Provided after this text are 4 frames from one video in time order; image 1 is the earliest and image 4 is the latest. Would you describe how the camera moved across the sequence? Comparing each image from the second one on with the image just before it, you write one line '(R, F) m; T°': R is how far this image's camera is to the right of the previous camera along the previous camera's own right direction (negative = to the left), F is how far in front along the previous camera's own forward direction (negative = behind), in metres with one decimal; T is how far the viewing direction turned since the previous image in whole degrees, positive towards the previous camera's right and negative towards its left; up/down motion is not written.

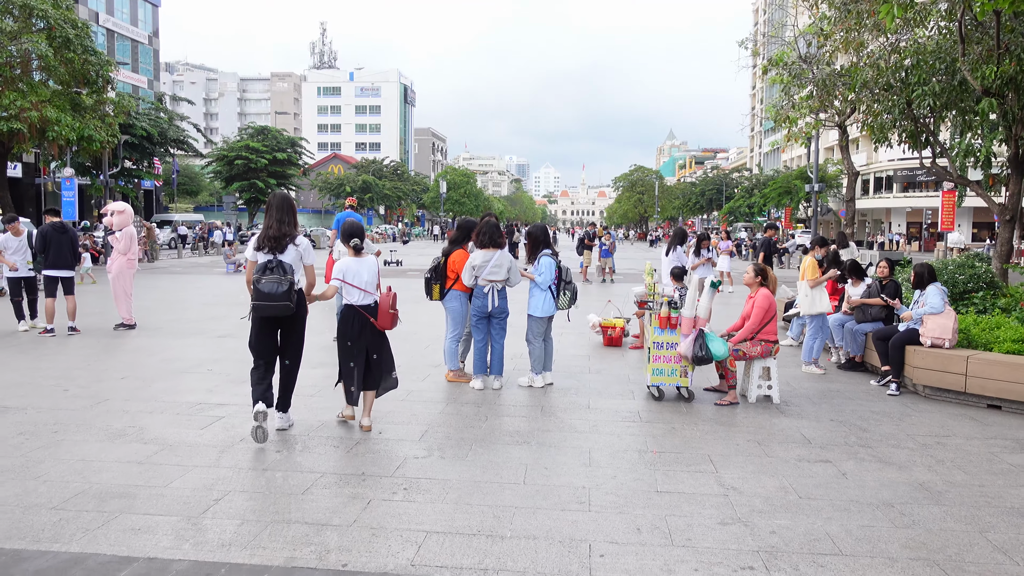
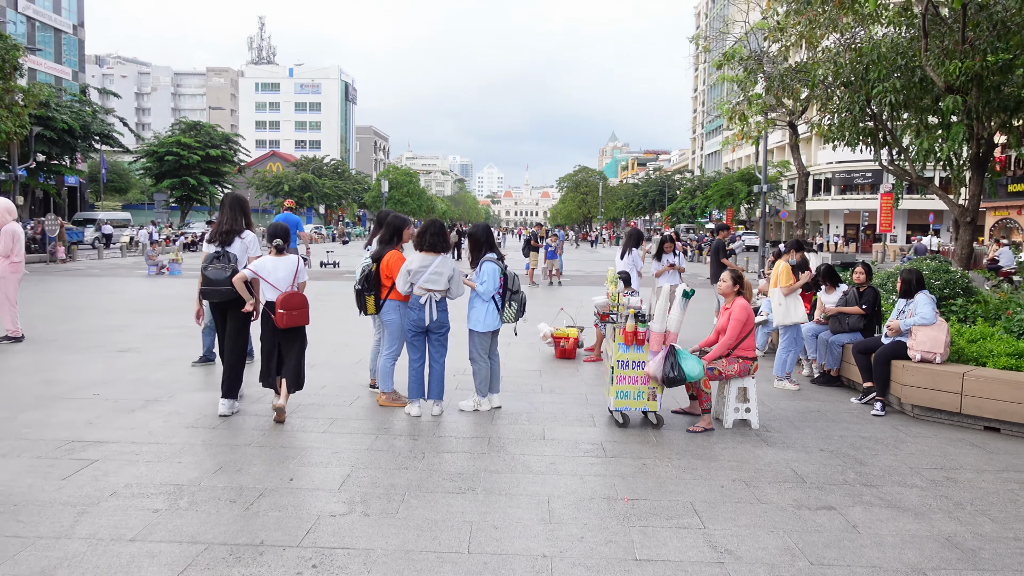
(0.0, +1.0) m; +4°
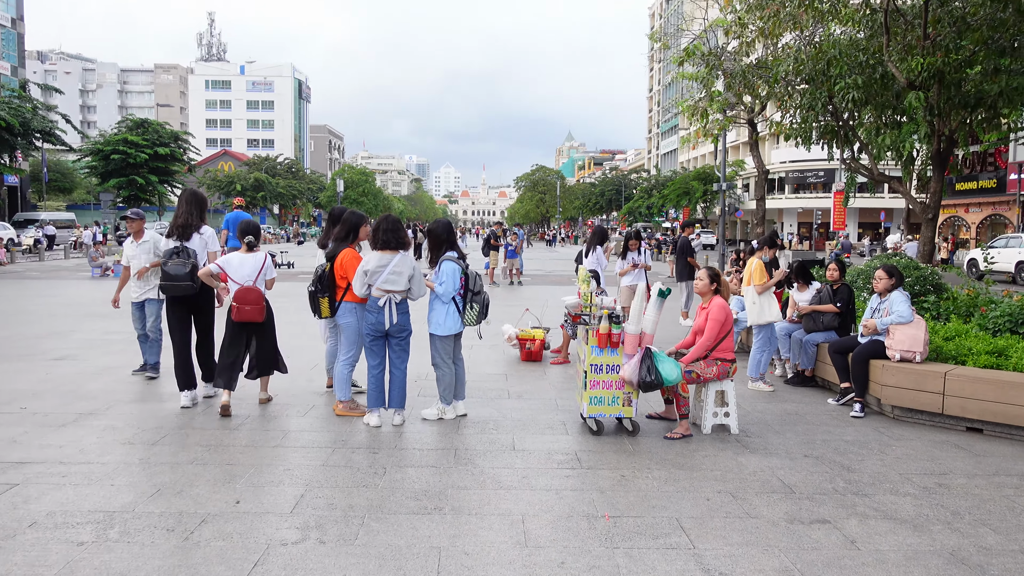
(-0.1, +0.4) m; +3°
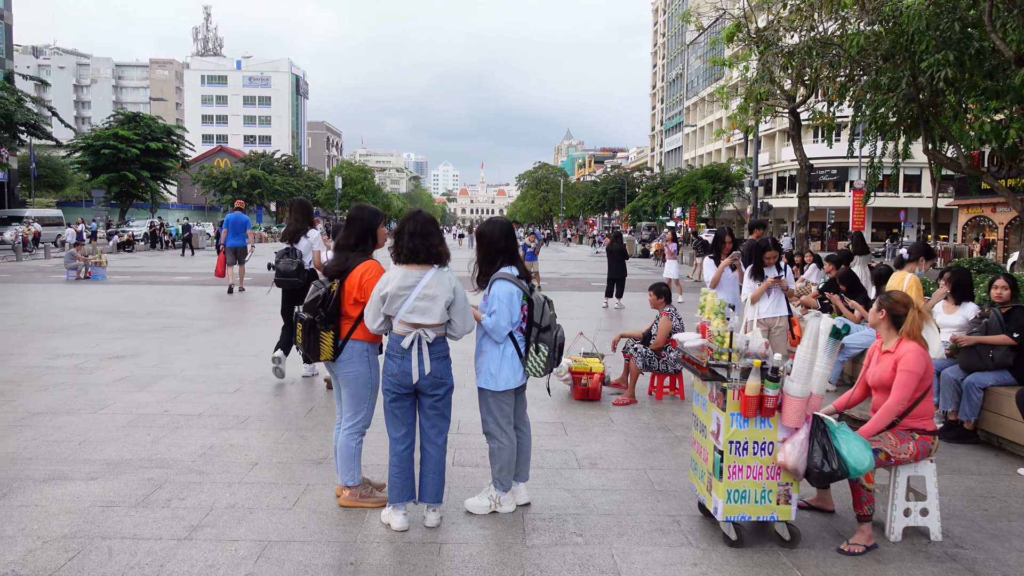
(-0.5, +2.0) m; 0°
